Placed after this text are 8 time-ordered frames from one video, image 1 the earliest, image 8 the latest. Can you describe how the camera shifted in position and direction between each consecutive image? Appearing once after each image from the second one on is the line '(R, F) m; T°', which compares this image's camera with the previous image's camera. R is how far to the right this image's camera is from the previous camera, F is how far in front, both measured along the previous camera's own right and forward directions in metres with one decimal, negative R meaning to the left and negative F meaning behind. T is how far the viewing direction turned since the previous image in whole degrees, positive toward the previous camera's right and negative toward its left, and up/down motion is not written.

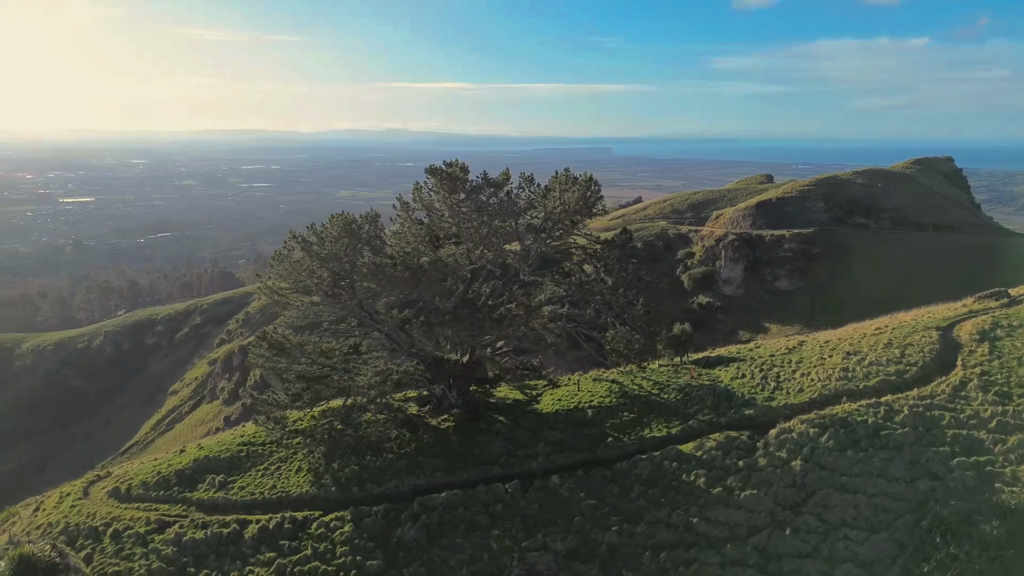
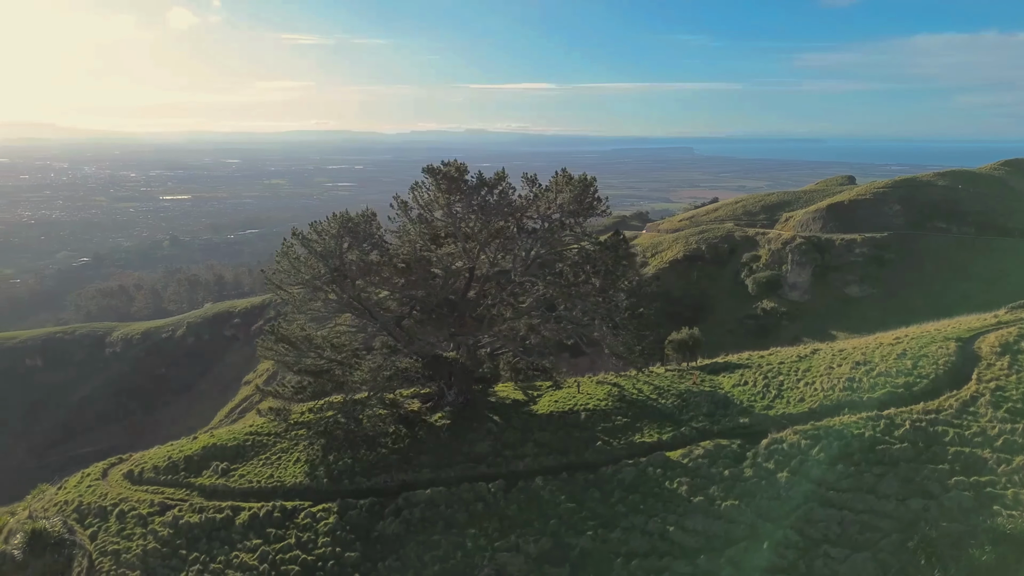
(+2.1, +0.1) m; -6°
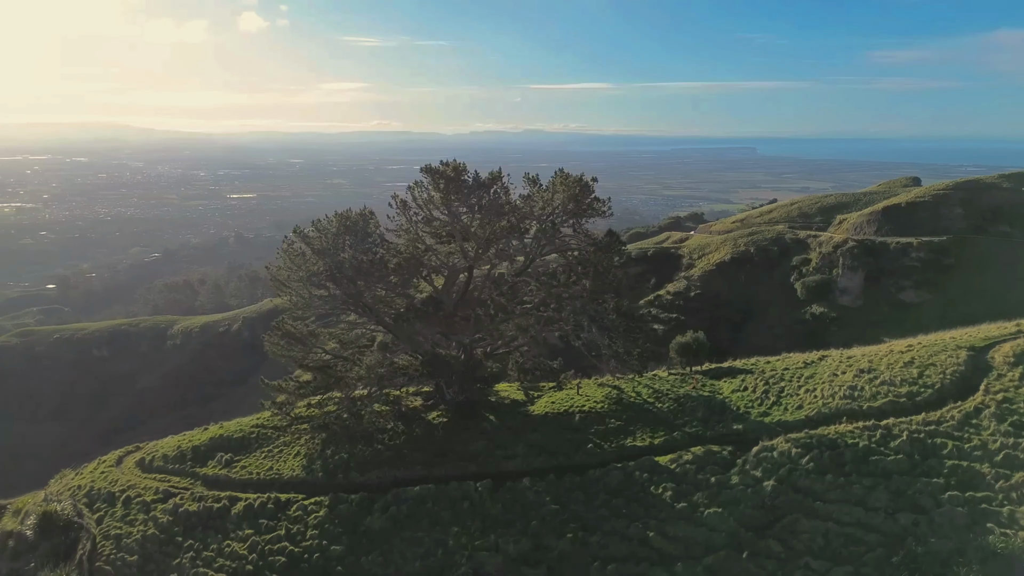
(+1.5, +0.1) m; -4°
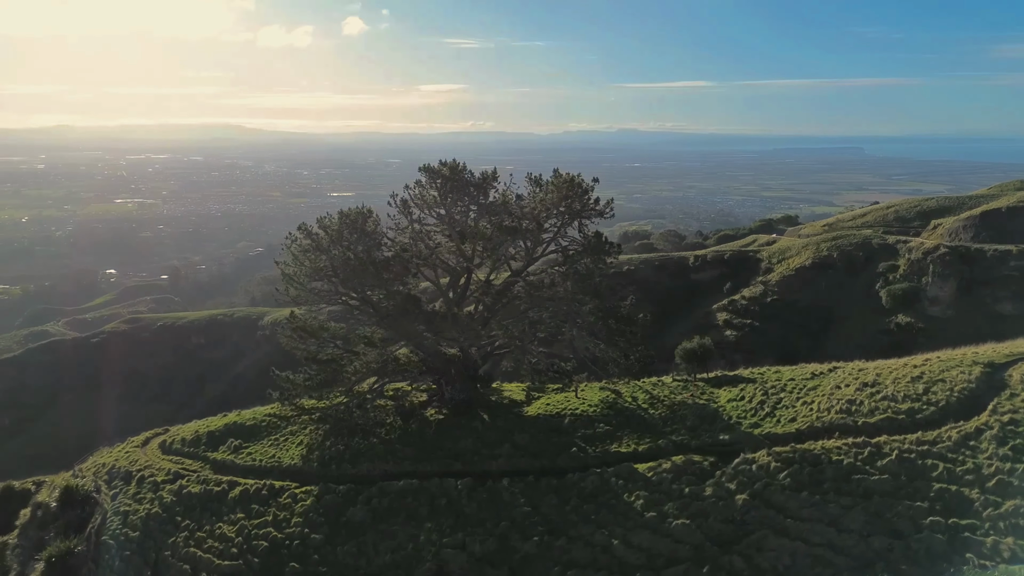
(+2.5, +0.2) m; -7°
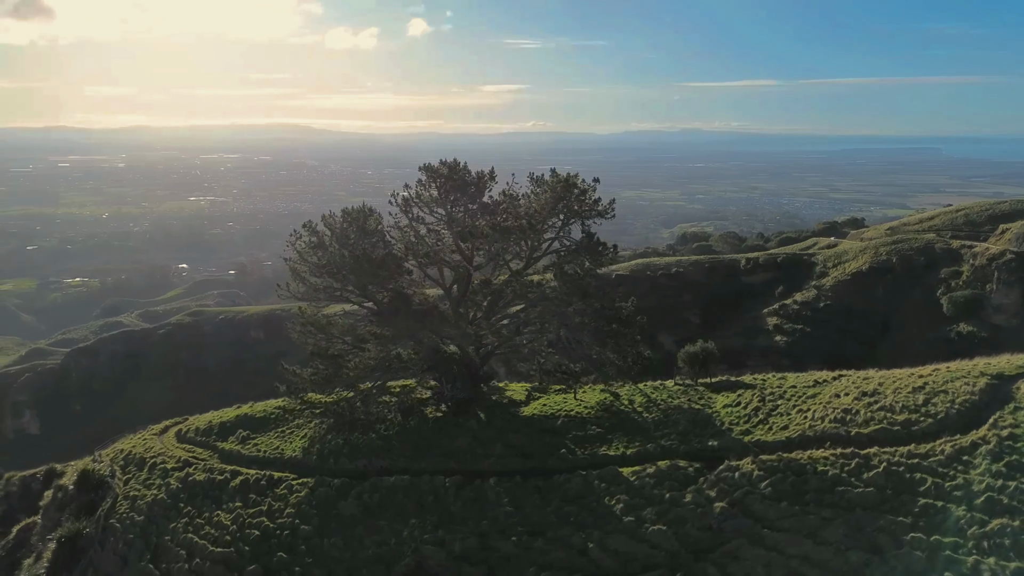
(+1.6, +0.1) m; -4°
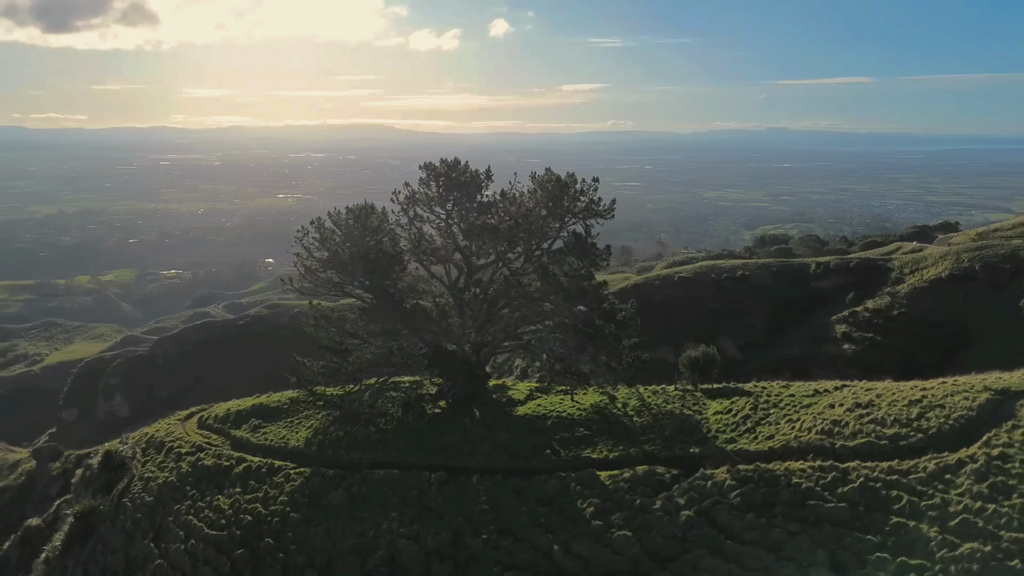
(+2.1, +0.1) m; -6°
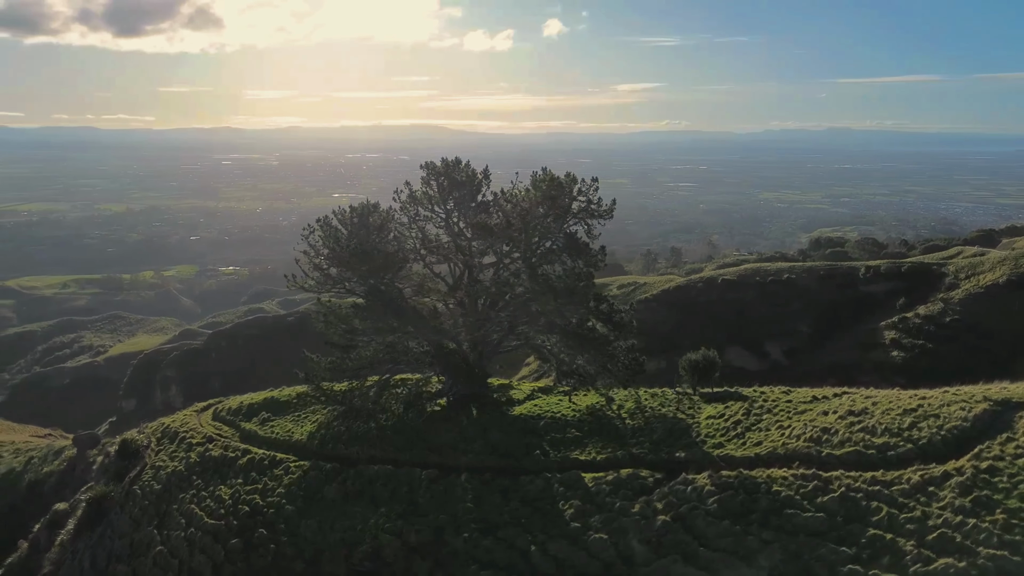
(+1.4, 0.0) m; -4°
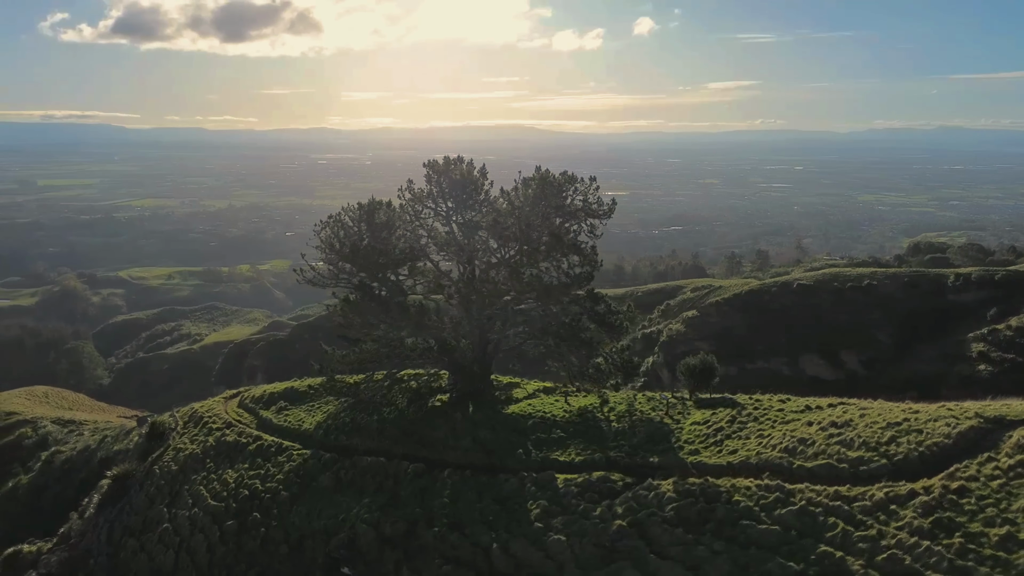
(+2.3, +0.1) m; -6°
